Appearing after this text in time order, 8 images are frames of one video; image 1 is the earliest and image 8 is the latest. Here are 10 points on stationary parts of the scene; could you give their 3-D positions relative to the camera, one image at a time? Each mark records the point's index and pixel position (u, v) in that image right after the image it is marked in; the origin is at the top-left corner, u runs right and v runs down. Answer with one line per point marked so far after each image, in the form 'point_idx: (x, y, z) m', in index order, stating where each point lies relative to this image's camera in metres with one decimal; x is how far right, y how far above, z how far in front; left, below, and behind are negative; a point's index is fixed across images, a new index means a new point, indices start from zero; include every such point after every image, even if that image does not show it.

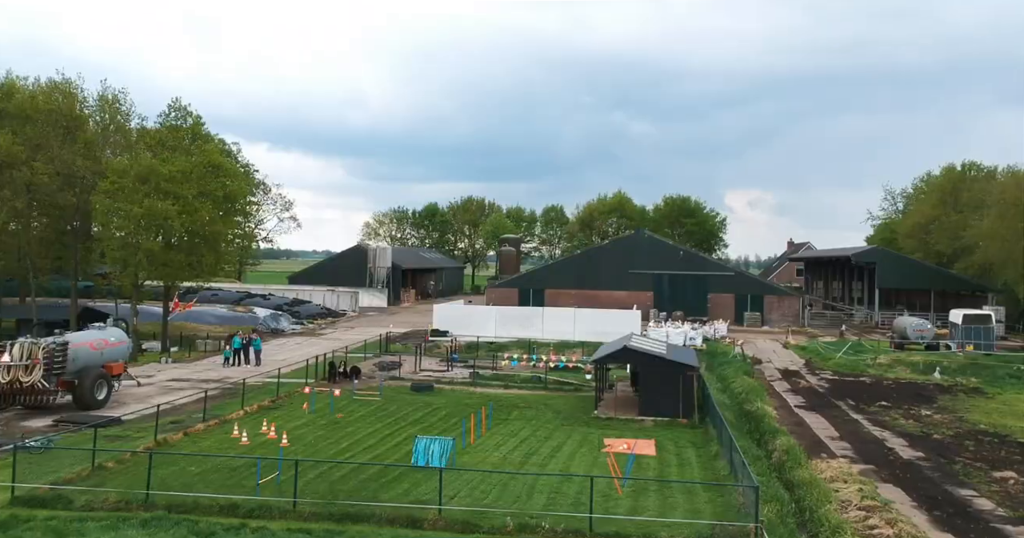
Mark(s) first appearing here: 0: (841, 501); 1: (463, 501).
0: (+6.6, -4.7, +17.5) m
1: (-0.9, -4.2, +16.3) m
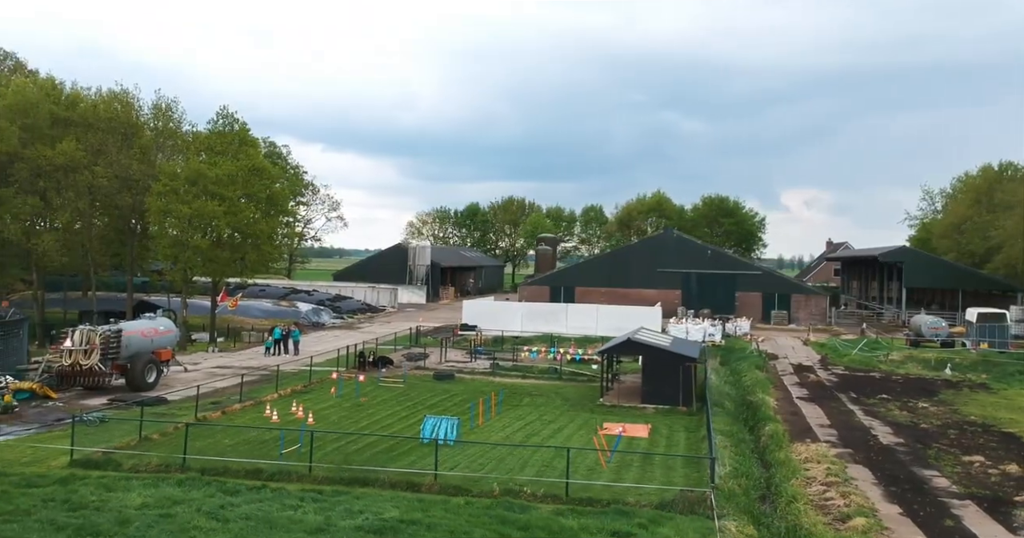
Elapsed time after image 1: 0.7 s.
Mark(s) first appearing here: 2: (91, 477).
0: (+6.5, -4.6, +19.1) m
1: (-1.1, -4.1, +18.3) m
2: (-8.4, -4.1, +17.3) m
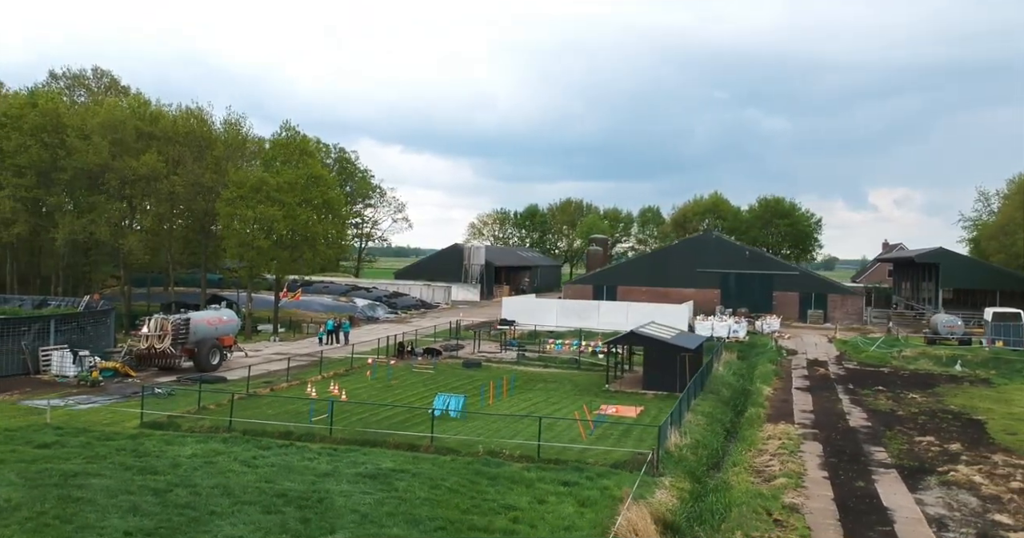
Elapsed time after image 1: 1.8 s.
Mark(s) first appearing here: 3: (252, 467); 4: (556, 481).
0: (+6.2, -4.5, +21.7) m
1: (-1.4, -4.1, +21.7) m
2: (-8.7, -4.0, +21.3) m
3: (-5.5, -4.2, +18.4) m
4: (+0.9, -4.3, +17.7) m
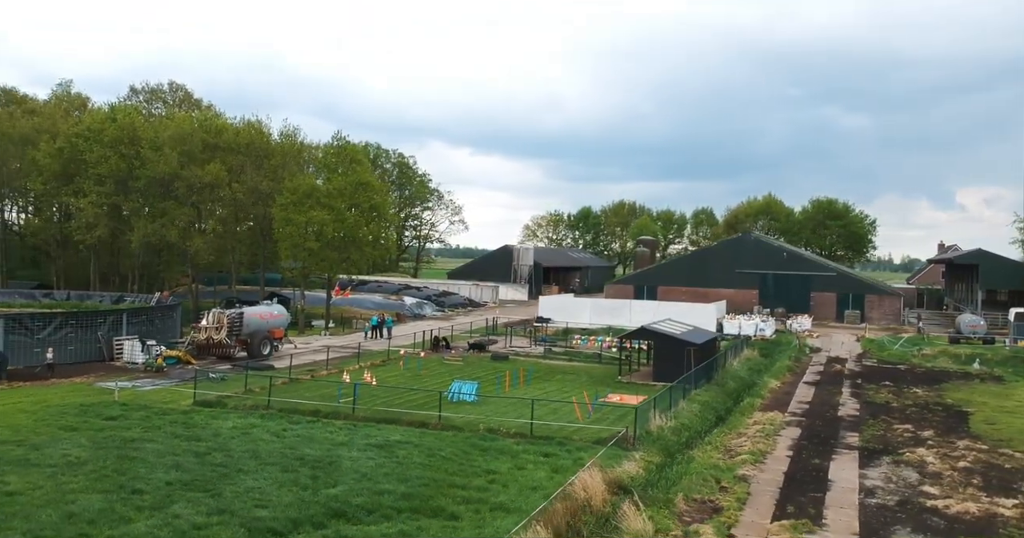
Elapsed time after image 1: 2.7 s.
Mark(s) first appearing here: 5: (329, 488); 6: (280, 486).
0: (+6.2, -4.5, +23.8) m
1: (-1.4, -4.0, +24.4) m
2: (-8.7, -4.0, +24.6) m
3: (-5.7, -4.1, +21.4) m
4: (+0.6, -4.3, +20.3) m
5: (-3.6, -4.3, +17.0) m
6: (-4.6, -4.3, +17.2) m
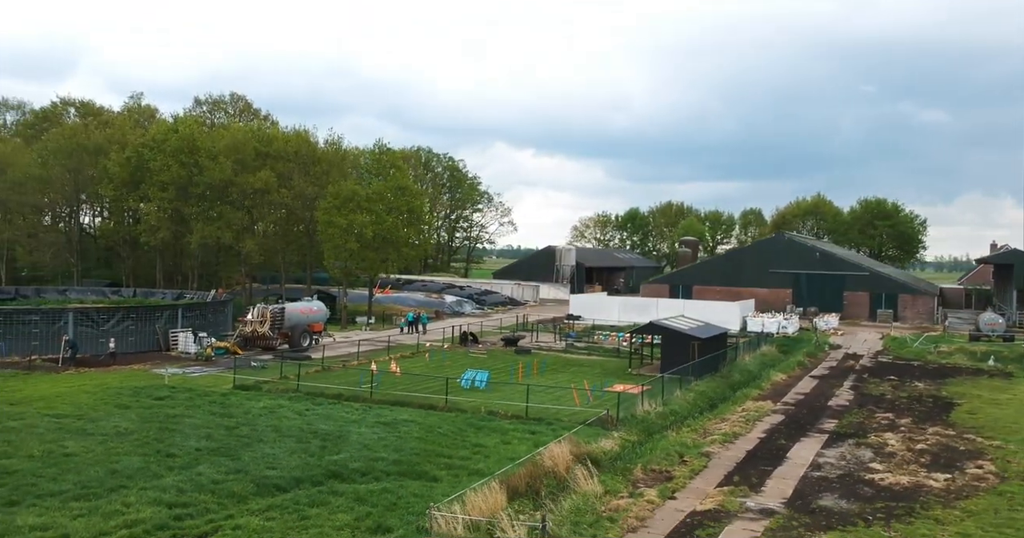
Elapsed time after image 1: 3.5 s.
0: (+6.2, -4.4, +25.7) m
1: (-1.3, -3.9, +26.8) m
2: (-8.6, -3.9, +27.6) m
3: (-5.8, -4.0, +24.2) m
4: (+0.4, -4.2, +22.6) m
5: (-4.0, -4.2, +19.7) m
6: (-5.1, -4.2, +19.9) m
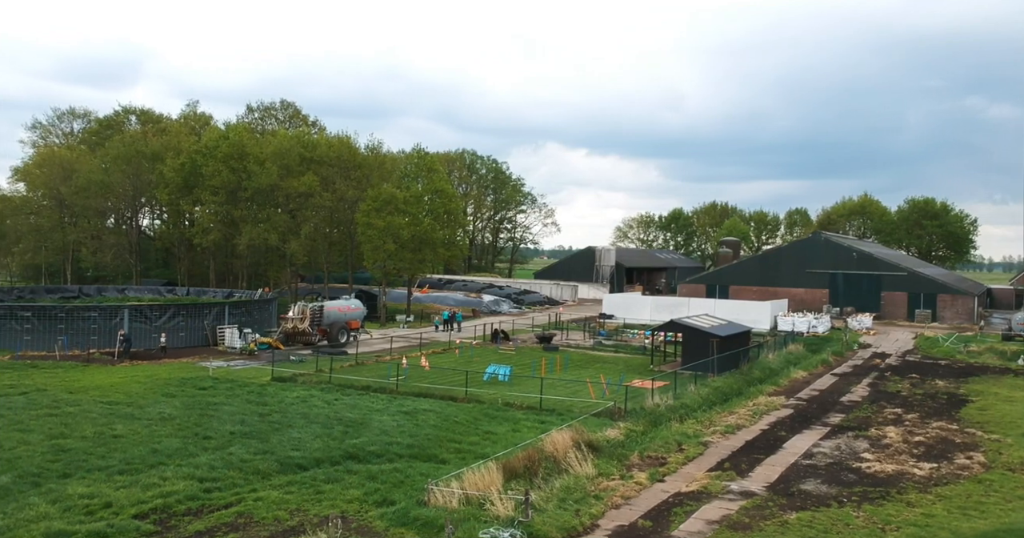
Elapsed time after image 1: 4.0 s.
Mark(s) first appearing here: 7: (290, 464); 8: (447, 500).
0: (+6.7, -4.4, +26.7) m
1: (-0.7, -3.9, +28.3) m
2: (-7.9, -3.9, +29.5) m
3: (-5.4, -4.0, +25.9) m
4: (+0.7, -4.1, +23.9) m
5: (-3.9, -4.2, +21.3) m
6: (-4.9, -4.1, +21.5) m
7: (-4.9, -4.3, +19.0) m
8: (-1.2, -4.2, +15.8) m
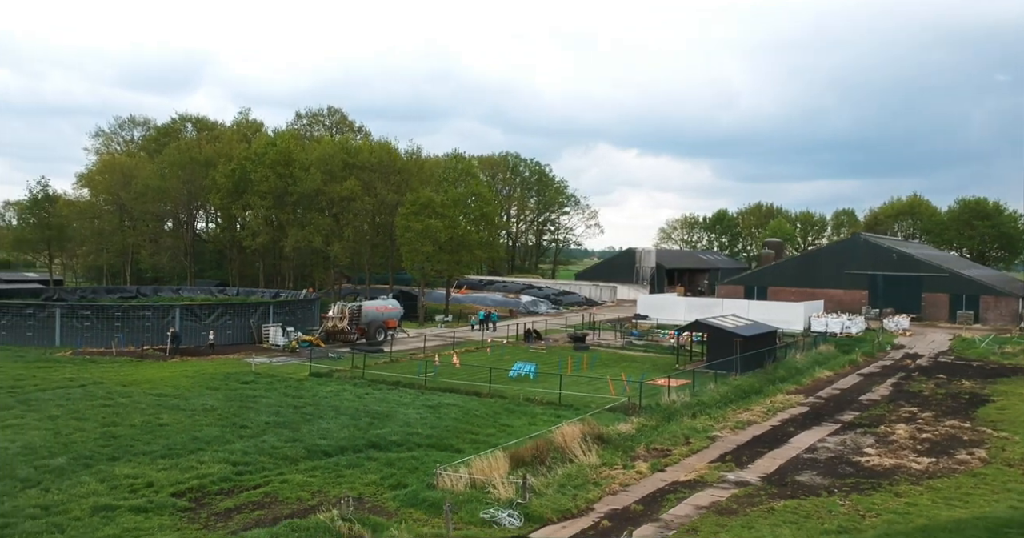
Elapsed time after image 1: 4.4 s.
0: (+7.4, -4.4, +27.4) m
1: (+0.1, -3.9, +29.5) m
2: (-7.1, -3.9, +31.1) m
3: (-4.7, -4.0, +27.4) m
4: (+1.2, -4.2, +25.0) m
5: (-3.5, -4.2, +22.7) m
6: (-4.5, -4.2, +23.0) m
7: (-4.6, -4.3, +20.5) m
8: (-1.1, -4.2, +17.0) m
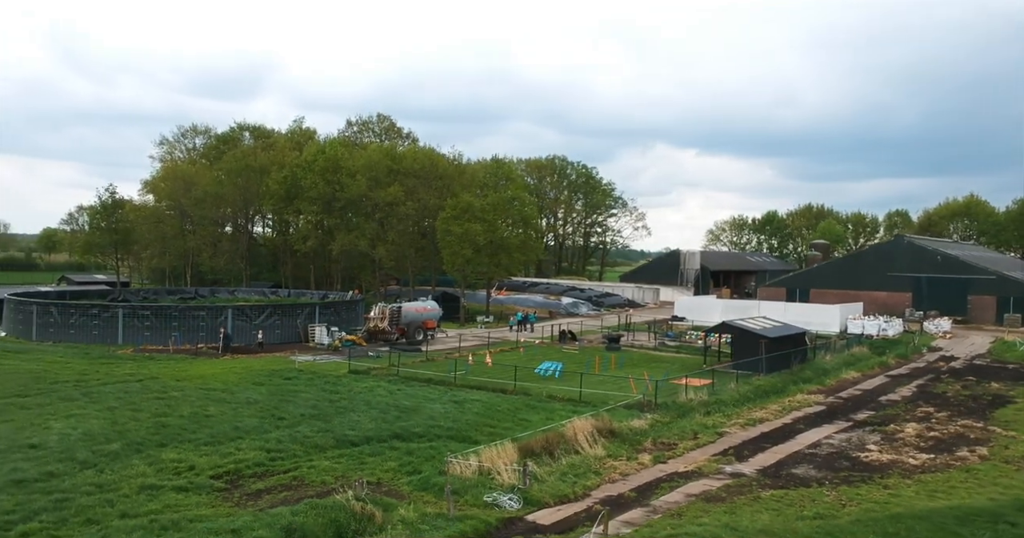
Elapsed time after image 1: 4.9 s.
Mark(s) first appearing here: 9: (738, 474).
0: (+8.2, -4.5, +28.3) m
1: (+1.0, -4.0, +30.8) m
2: (-6.0, -4.0, +32.9) m
3: (-3.9, -4.1, +29.0) m
4: (+1.9, -4.3, +26.3) m
5: (-3.0, -4.3, +24.3) m
6: (-4.0, -4.2, +24.7) m
7: (-4.3, -4.4, +22.1) m
8: (-1.0, -4.3, +18.5) m
9: (+5.0, -4.6, +19.3) m
